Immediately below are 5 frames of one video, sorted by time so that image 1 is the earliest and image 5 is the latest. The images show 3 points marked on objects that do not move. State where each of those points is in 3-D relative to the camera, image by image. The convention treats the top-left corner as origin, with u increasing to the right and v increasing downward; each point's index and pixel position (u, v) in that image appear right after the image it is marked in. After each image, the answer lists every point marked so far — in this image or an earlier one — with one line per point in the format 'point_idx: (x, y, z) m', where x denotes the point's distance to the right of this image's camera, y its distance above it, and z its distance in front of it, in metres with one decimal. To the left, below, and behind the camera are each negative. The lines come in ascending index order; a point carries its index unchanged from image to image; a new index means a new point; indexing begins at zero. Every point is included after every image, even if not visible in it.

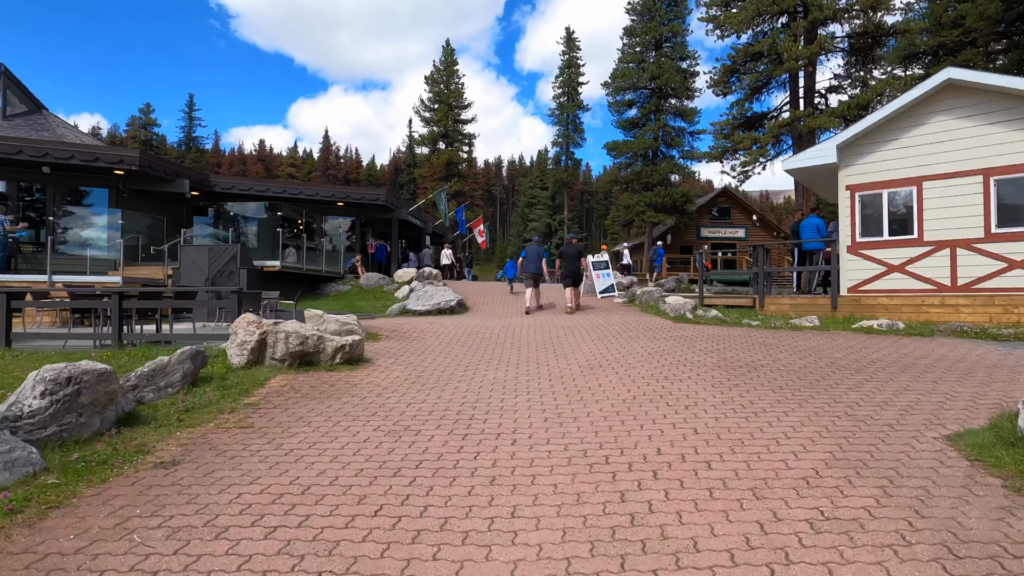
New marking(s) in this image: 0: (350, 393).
0: (-2.0, -1.3, +6.6) m
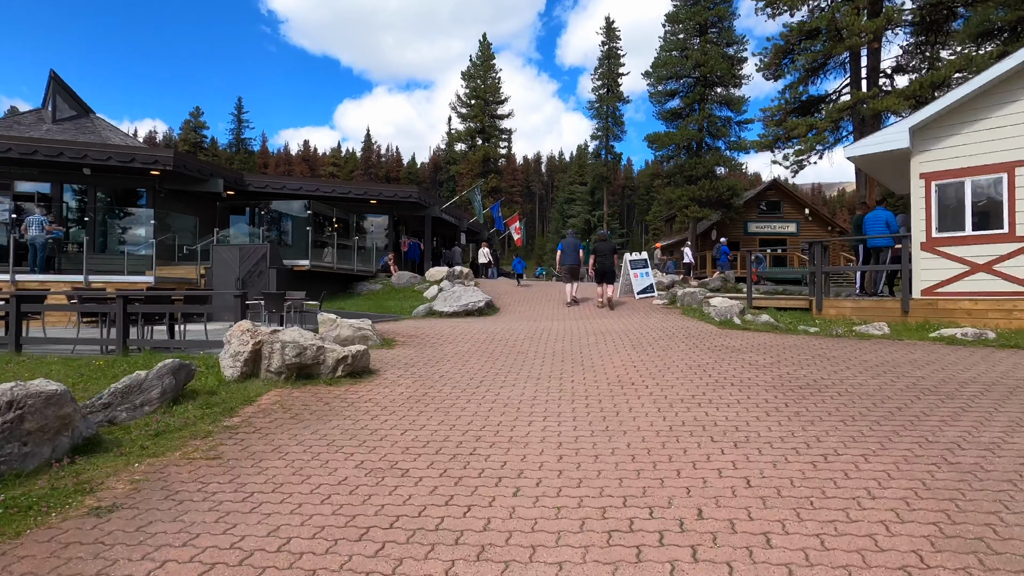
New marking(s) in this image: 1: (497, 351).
0: (-1.8, -1.4, +5.8) m
1: (-0.3, -1.1, +9.4) m
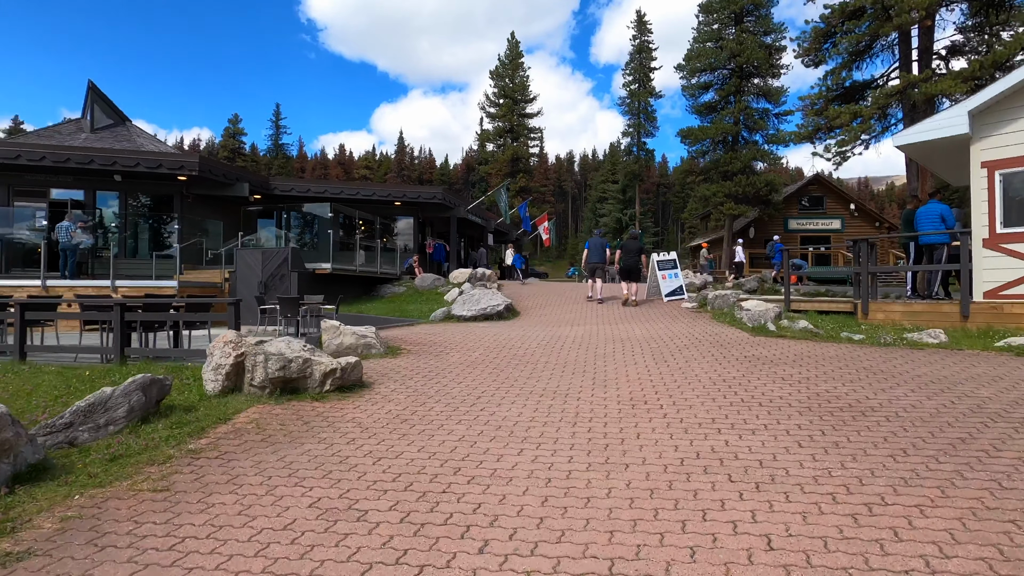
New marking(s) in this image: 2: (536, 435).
0: (-1.9, -1.5, +5.3) m
1: (-0.1, -1.2, +8.7) m
2: (+0.2, -1.4, +5.1) m
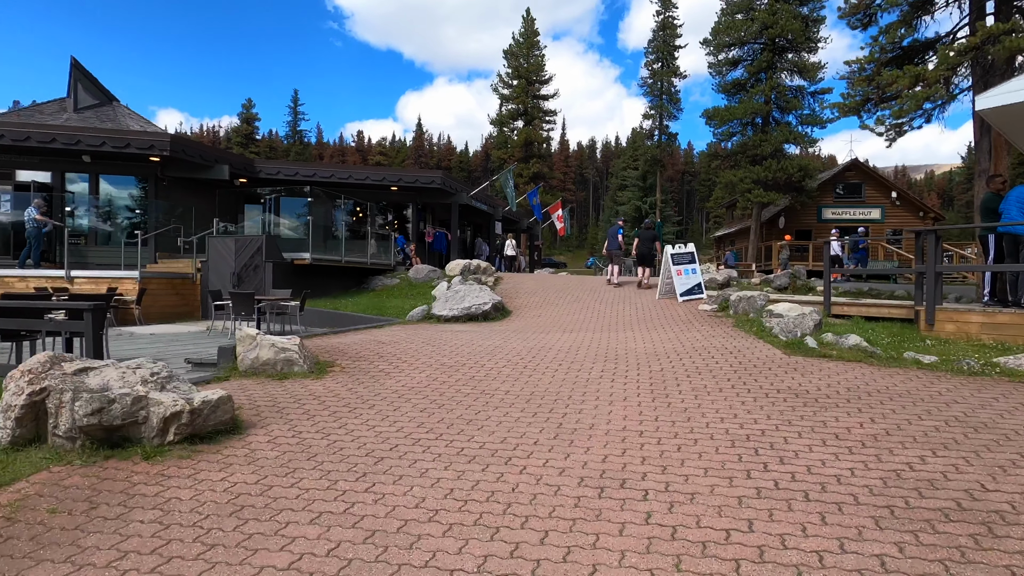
0: (-2.6, -1.6, +3.3) m
1: (-0.7, -1.2, +6.7) m
2: (-0.5, -1.5, +3.0) m
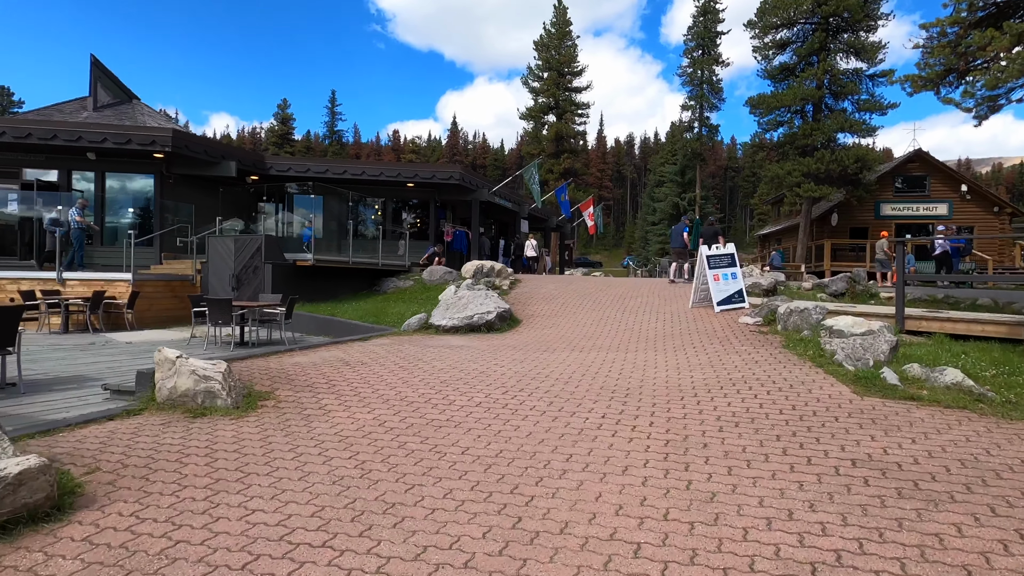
0: (-3.2, -1.7, +1.8) m
1: (-1.0, -1.4, +5.0) m
2: (-1.1, -1.7, +1.4) m
